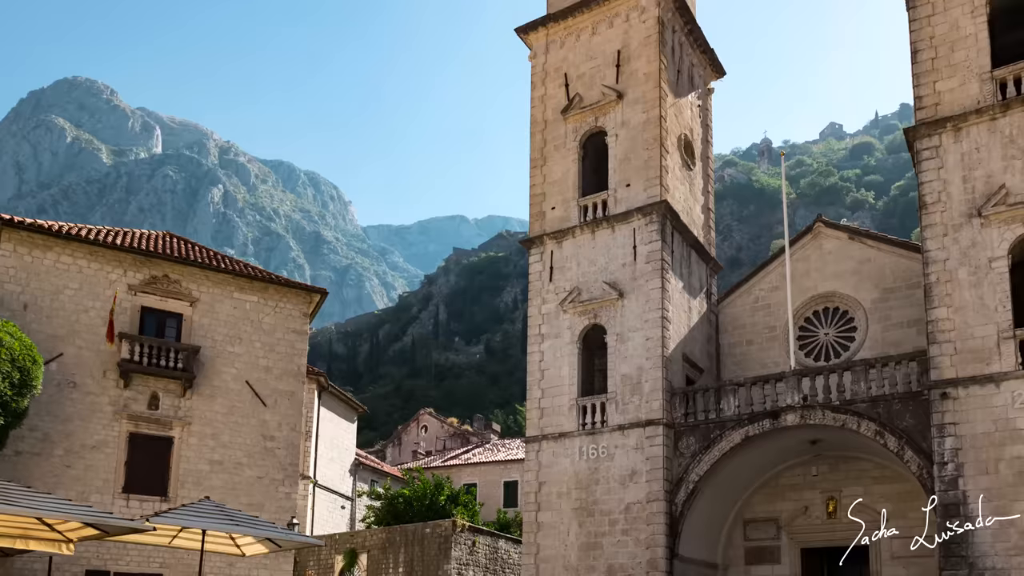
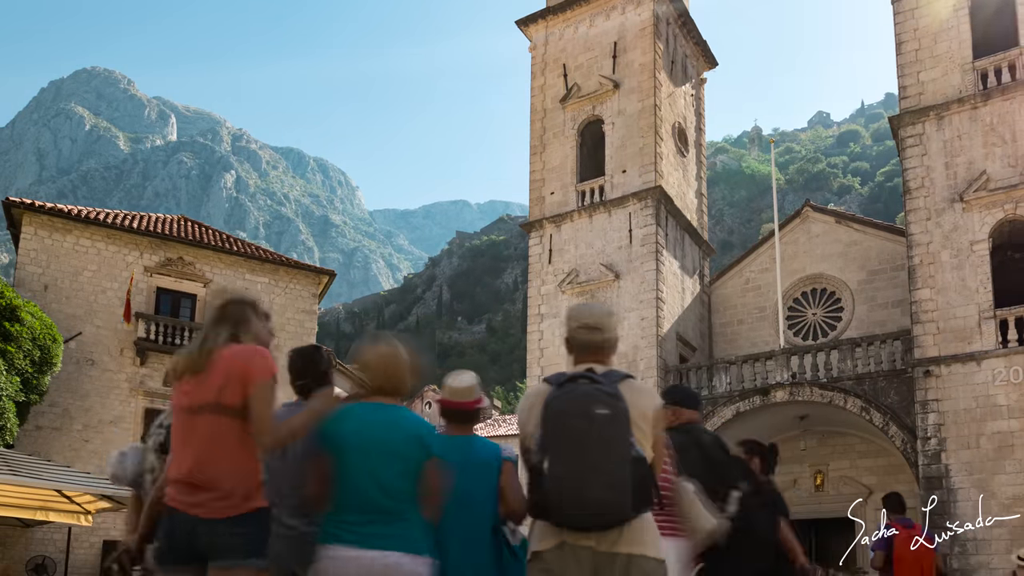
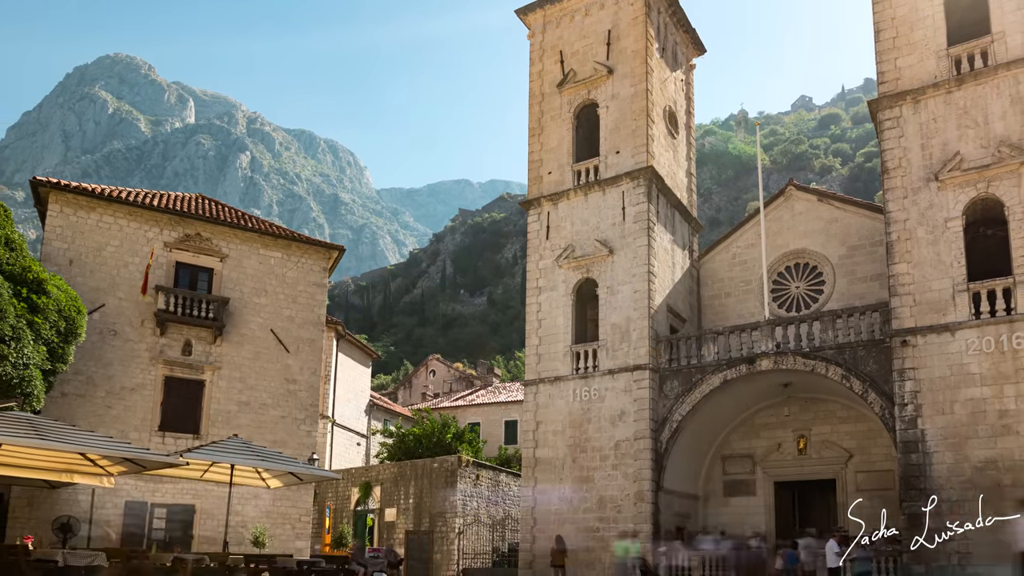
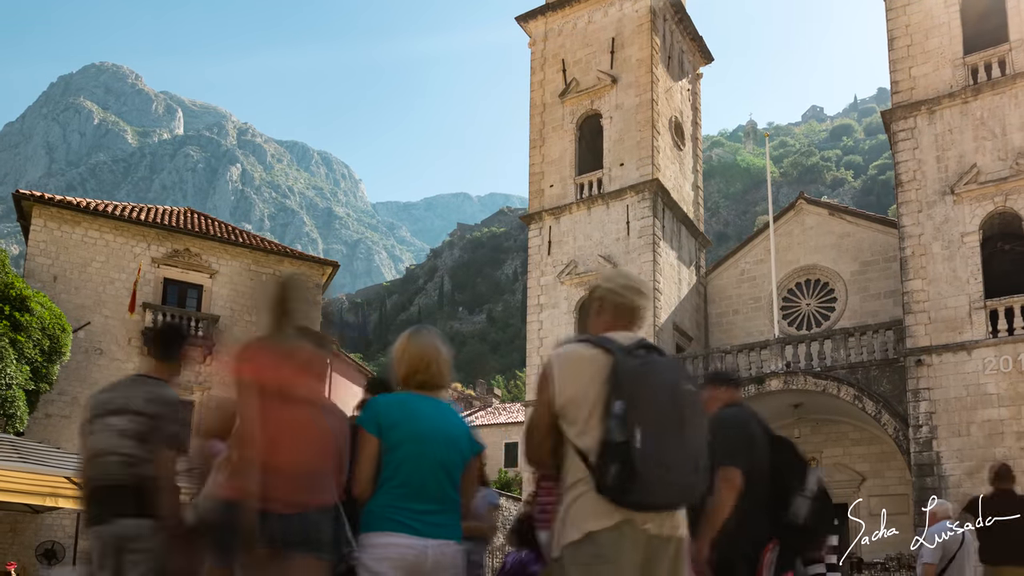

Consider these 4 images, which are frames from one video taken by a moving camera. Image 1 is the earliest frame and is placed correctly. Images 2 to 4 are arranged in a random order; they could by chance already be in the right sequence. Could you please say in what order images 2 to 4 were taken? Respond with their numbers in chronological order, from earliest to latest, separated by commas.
2, 4, 3
